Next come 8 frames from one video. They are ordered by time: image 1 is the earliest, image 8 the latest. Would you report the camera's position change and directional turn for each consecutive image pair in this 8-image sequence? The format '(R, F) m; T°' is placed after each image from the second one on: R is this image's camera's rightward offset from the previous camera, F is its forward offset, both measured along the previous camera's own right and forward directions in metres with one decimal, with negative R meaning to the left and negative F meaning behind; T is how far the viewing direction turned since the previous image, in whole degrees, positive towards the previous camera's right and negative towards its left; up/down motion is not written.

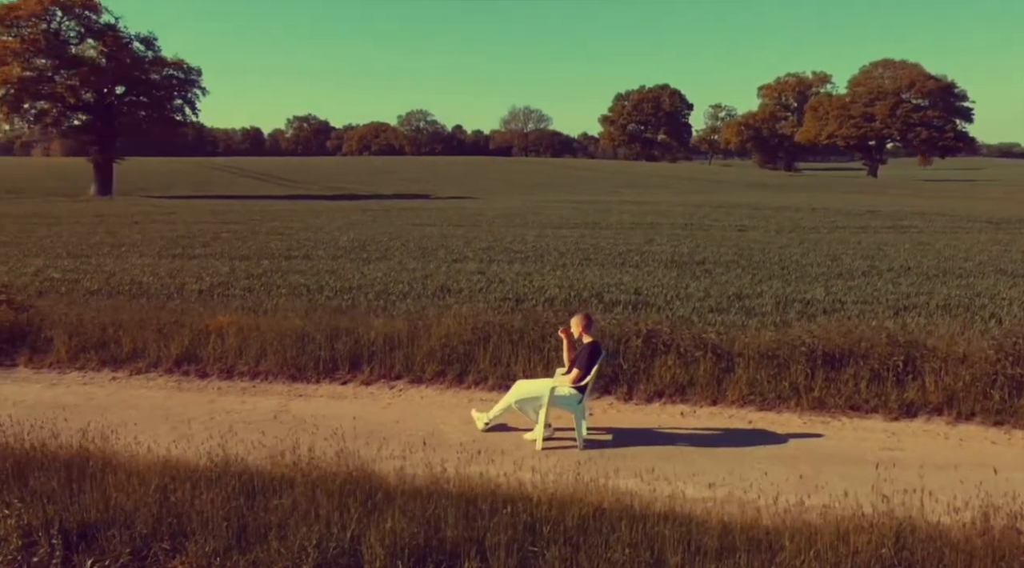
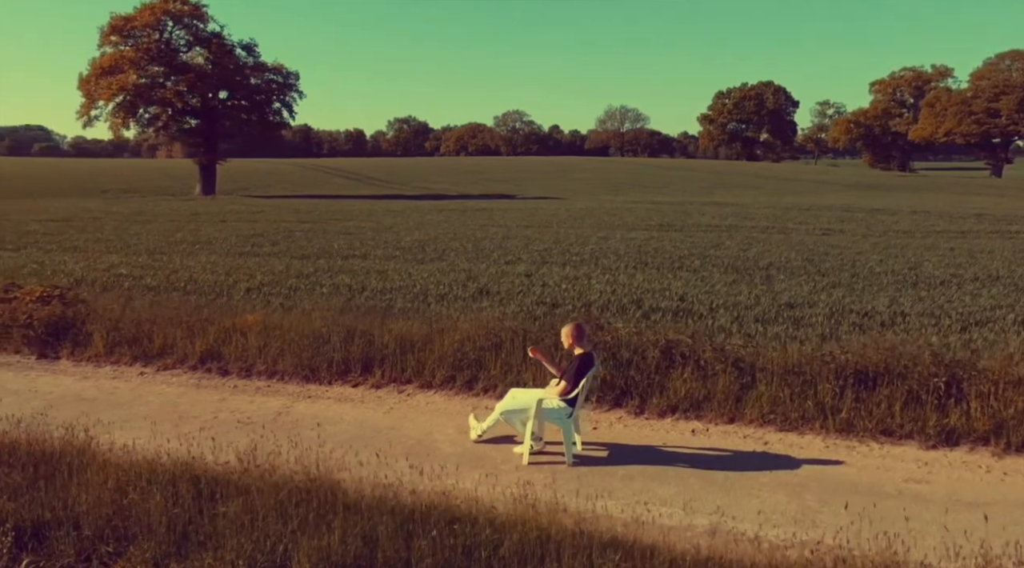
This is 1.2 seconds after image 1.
(+1.1, +0.3) m; -7°
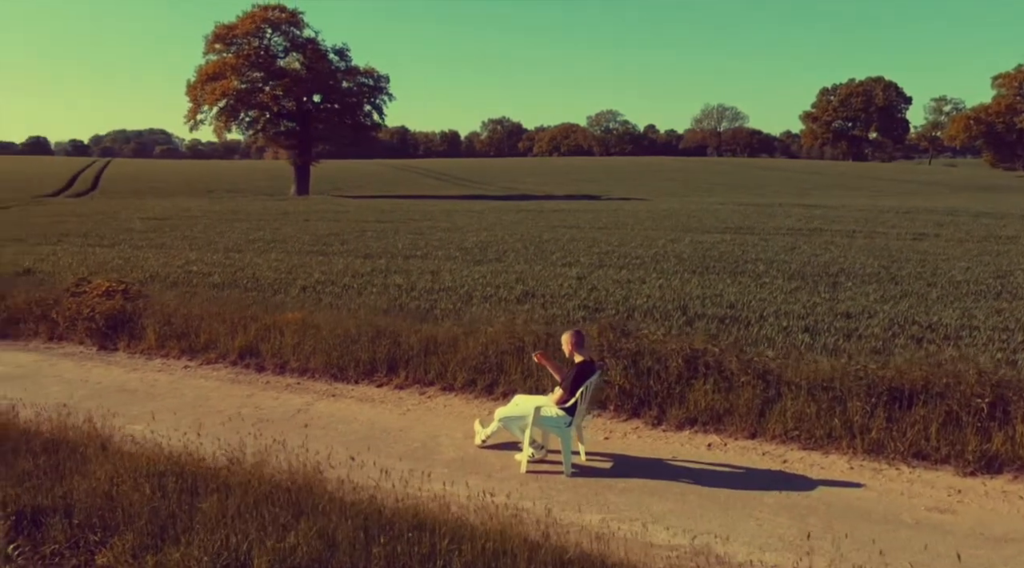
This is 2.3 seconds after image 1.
(+0.9, +0.2) m; -7°
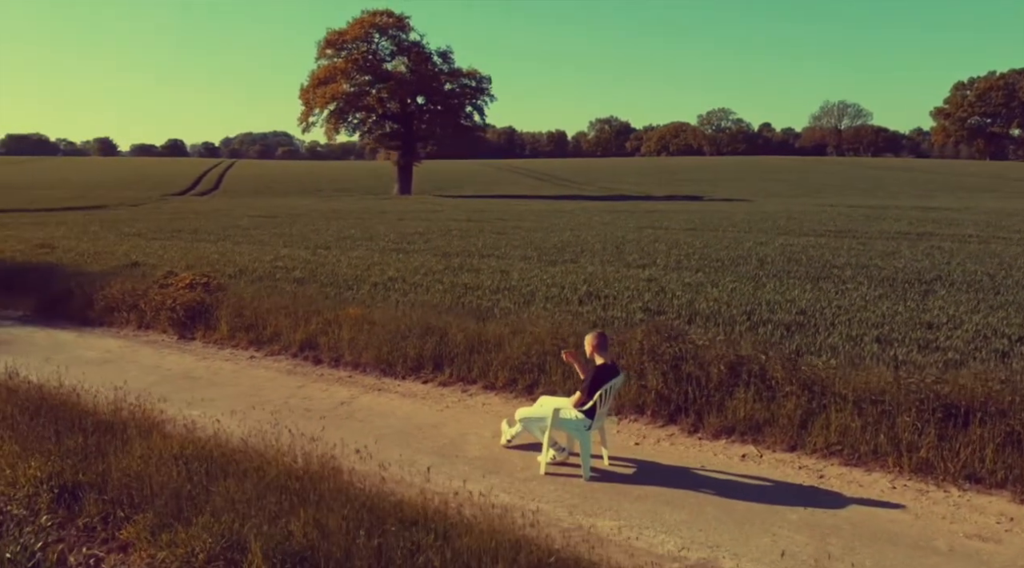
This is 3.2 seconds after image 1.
(+0.8, +0.1) m; -8°
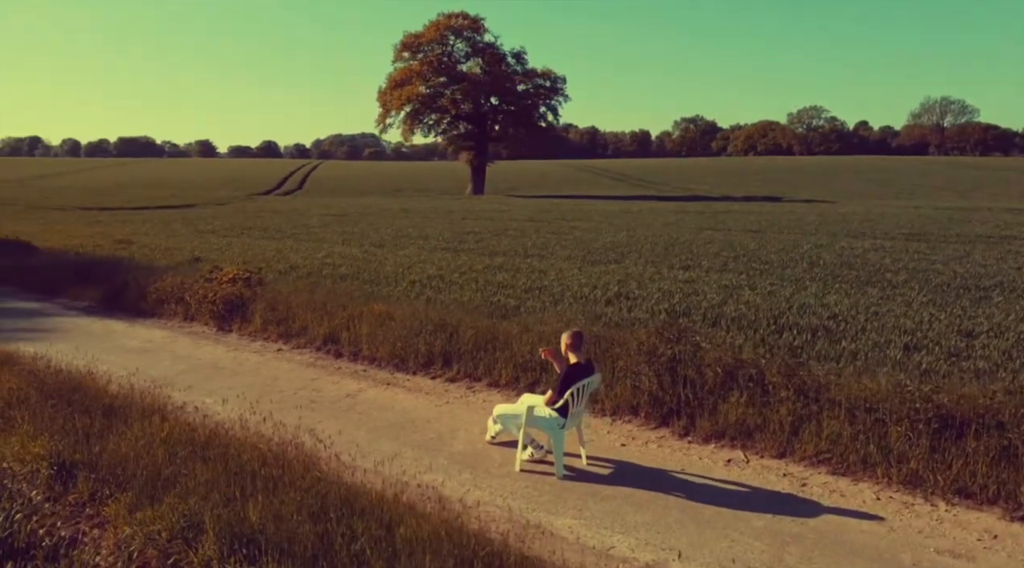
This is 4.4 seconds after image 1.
(+1.0, -0.1) m; -6°
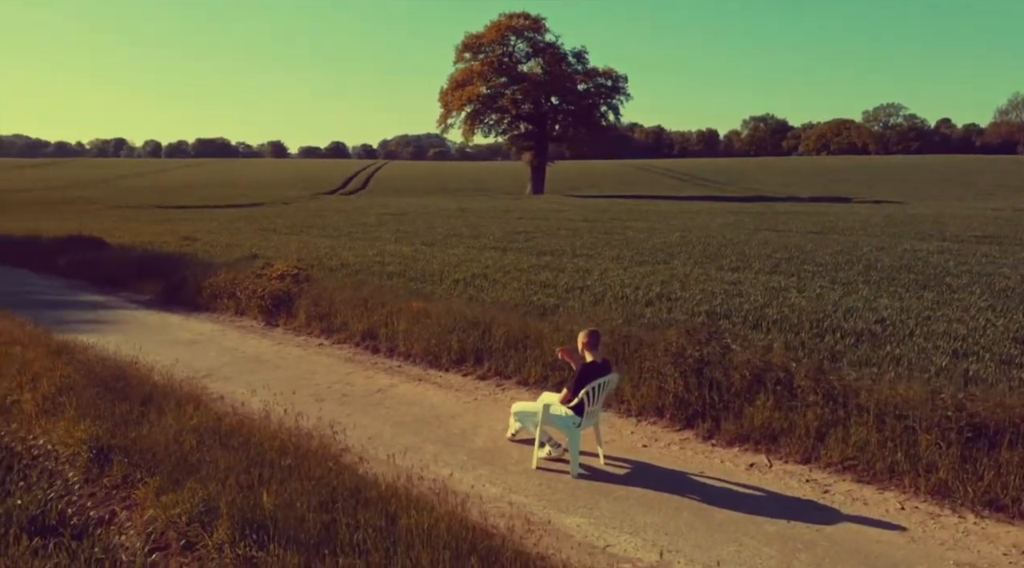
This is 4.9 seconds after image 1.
(+0.5, 0.0) m; -5°
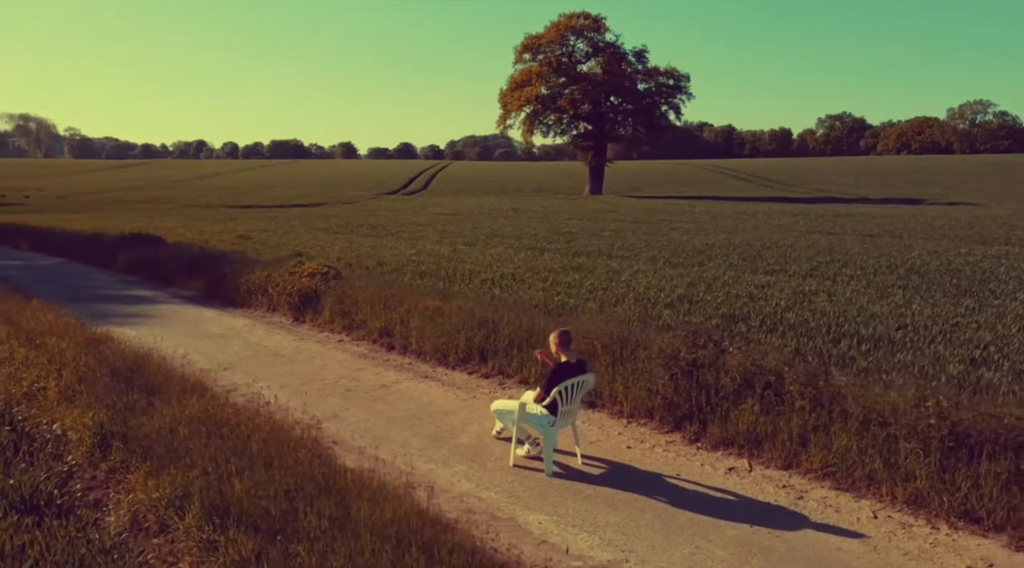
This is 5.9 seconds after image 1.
(+0.9, -0.1) m; -5°
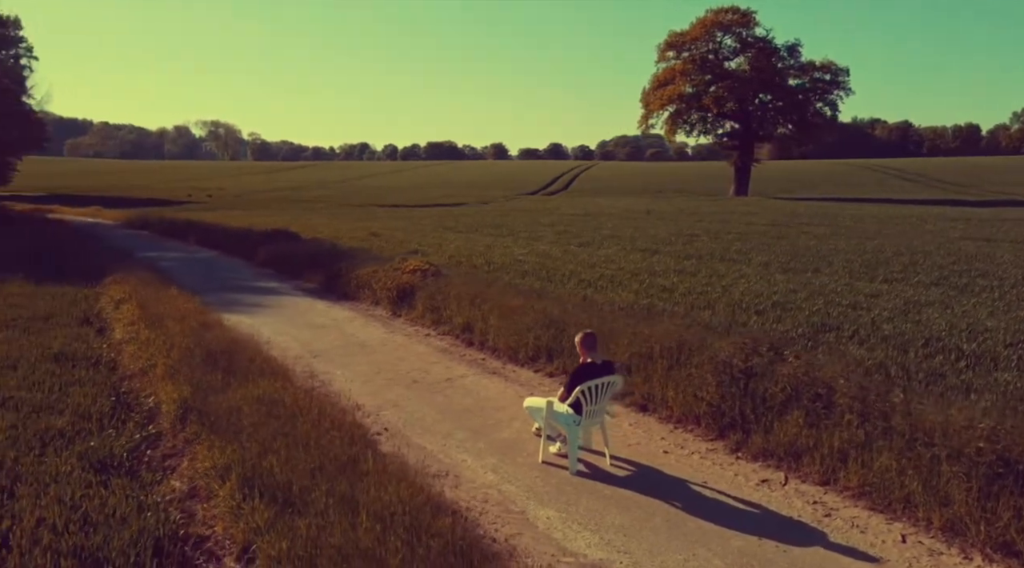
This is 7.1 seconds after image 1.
(+1.2, 0.0) m; -11°
